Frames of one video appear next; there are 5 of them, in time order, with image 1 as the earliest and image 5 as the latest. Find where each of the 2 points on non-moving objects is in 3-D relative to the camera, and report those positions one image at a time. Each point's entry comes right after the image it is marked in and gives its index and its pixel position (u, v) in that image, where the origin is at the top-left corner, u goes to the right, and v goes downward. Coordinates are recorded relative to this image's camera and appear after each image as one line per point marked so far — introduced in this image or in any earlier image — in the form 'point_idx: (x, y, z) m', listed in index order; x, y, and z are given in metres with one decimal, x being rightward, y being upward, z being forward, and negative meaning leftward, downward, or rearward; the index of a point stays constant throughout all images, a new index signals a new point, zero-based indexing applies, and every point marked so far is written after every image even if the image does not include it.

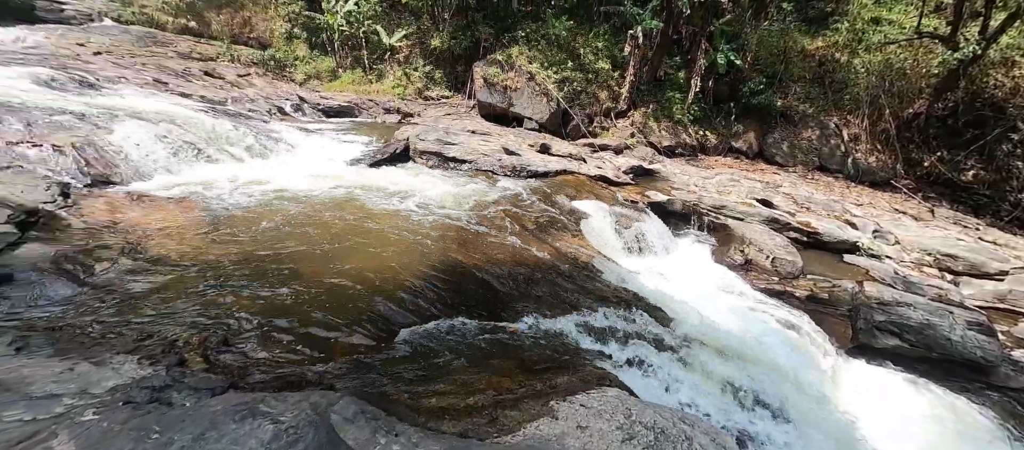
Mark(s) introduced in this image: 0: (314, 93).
0: (-6.3, +4.2, +11.8) m
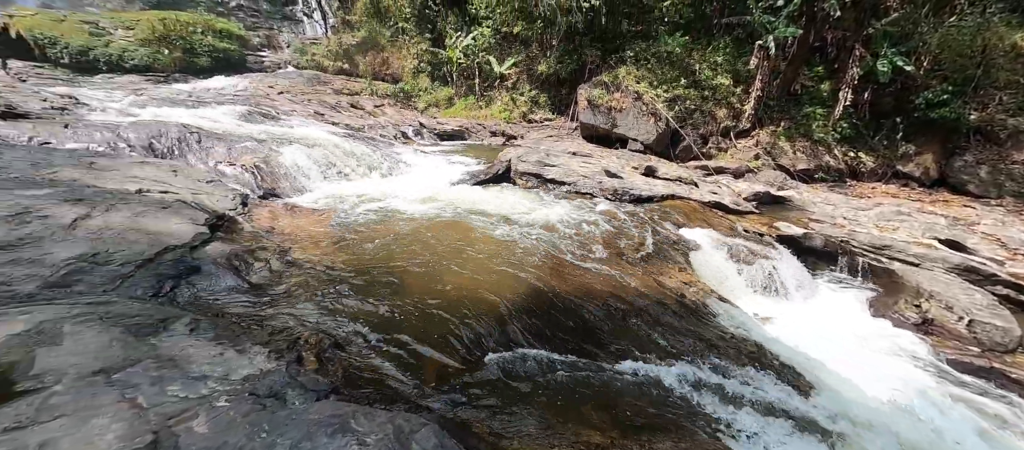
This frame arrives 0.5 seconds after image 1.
0: (-2.8, +3.8, +13.1) m
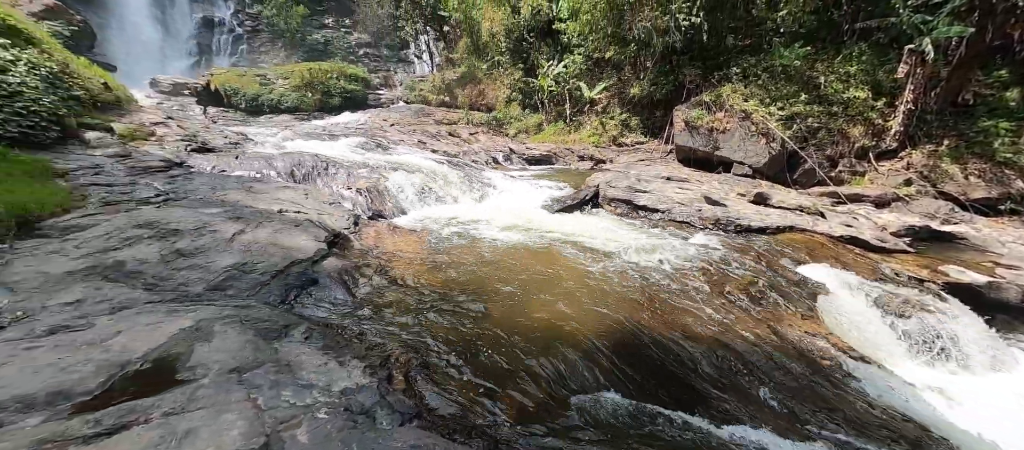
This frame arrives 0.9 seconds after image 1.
0: (+0.3, +2.9, +13.5) m
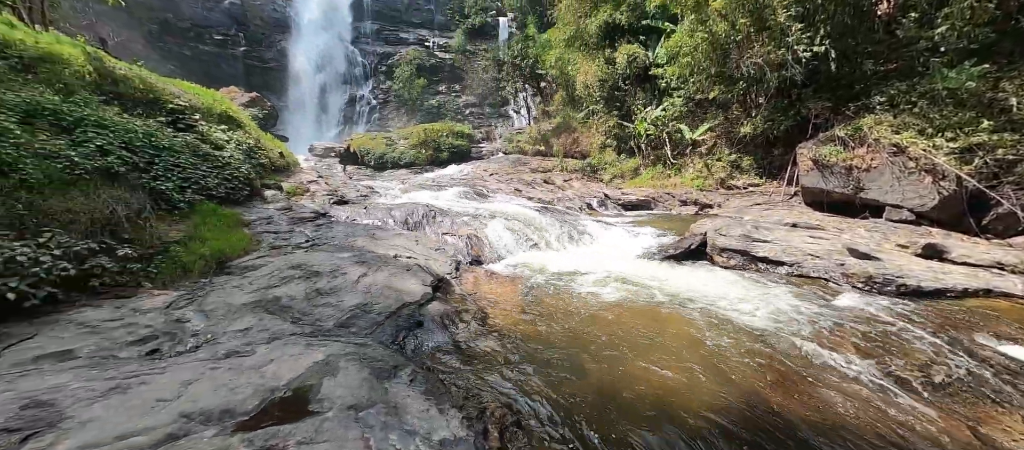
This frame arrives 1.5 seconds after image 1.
0: (+3.8, +1.2, +13.3) m
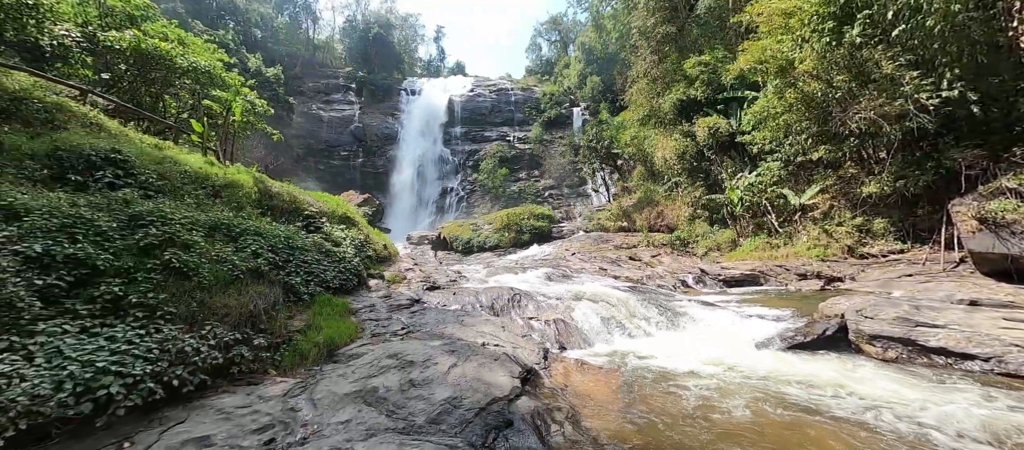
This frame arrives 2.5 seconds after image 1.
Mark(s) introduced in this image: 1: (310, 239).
0: (+6.7, -1.3, +12.1) m
1: (-4.4, -0.3, +8.0) m
